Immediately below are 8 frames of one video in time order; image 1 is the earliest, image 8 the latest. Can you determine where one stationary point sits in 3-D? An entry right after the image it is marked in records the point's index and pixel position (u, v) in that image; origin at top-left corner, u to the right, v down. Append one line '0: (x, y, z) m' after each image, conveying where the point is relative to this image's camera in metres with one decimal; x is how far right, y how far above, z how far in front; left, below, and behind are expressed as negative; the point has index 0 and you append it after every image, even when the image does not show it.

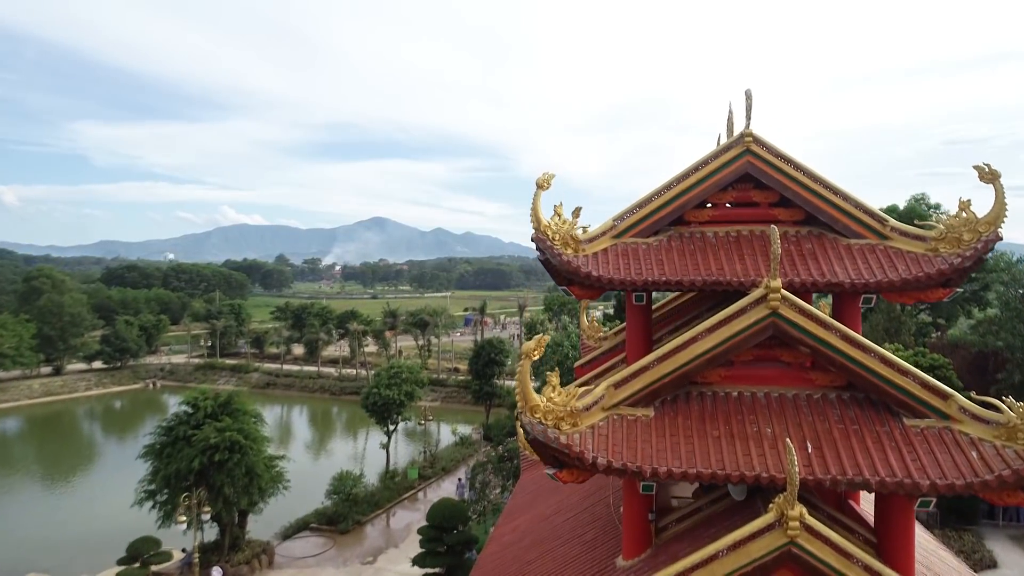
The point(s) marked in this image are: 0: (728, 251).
0: (+2.8, +0.5, +7.5) m
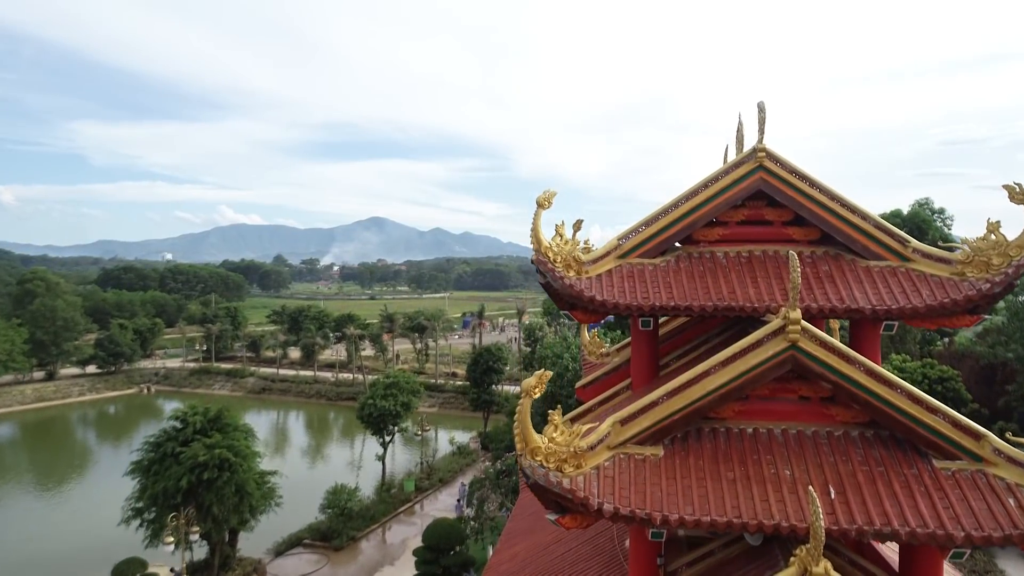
0: (+2.8, +0.2, +7.1) m
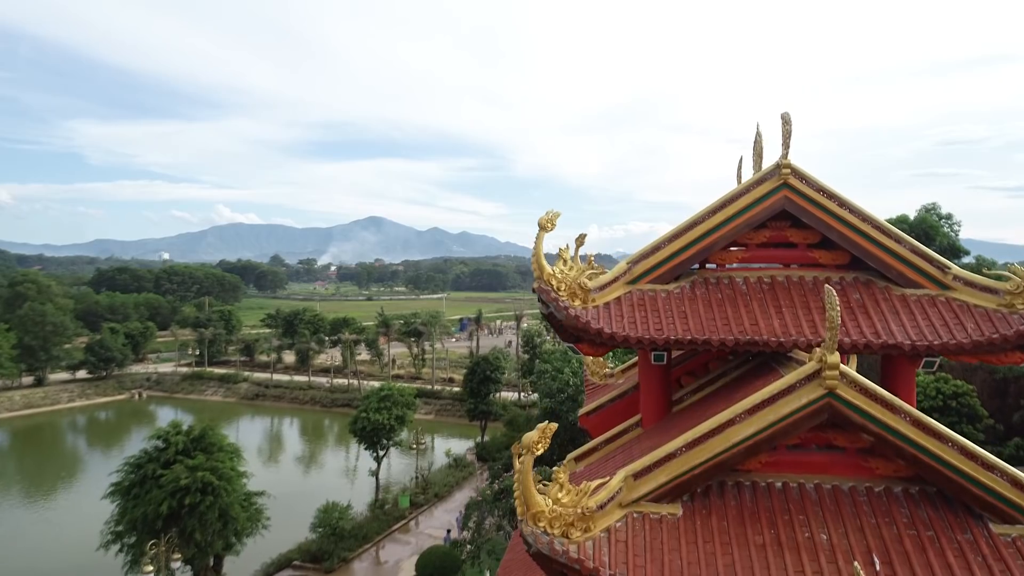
0: (+2.8, -0.2, +6.5) m
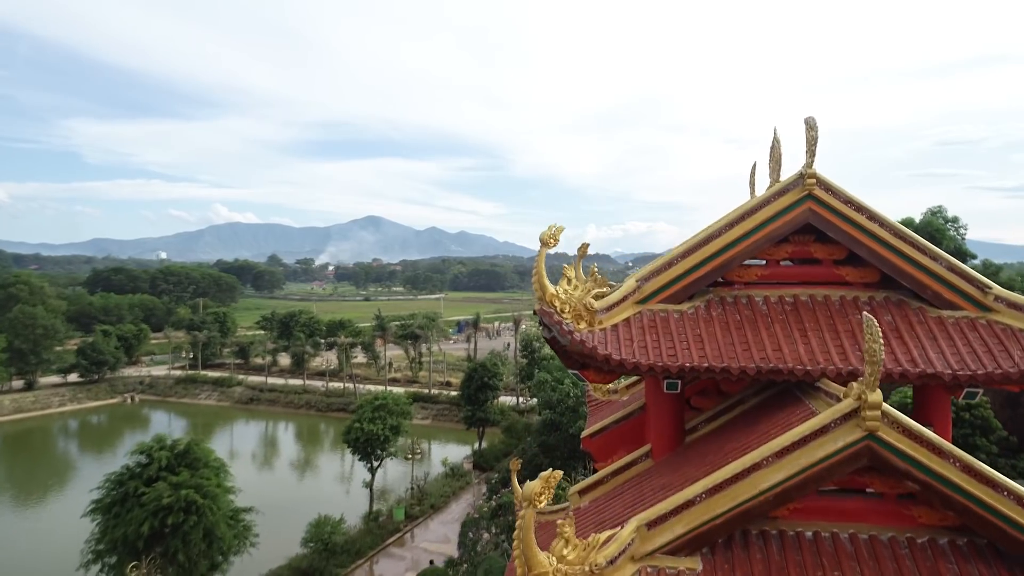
0: (+2.8, -0.4, +5.9) m
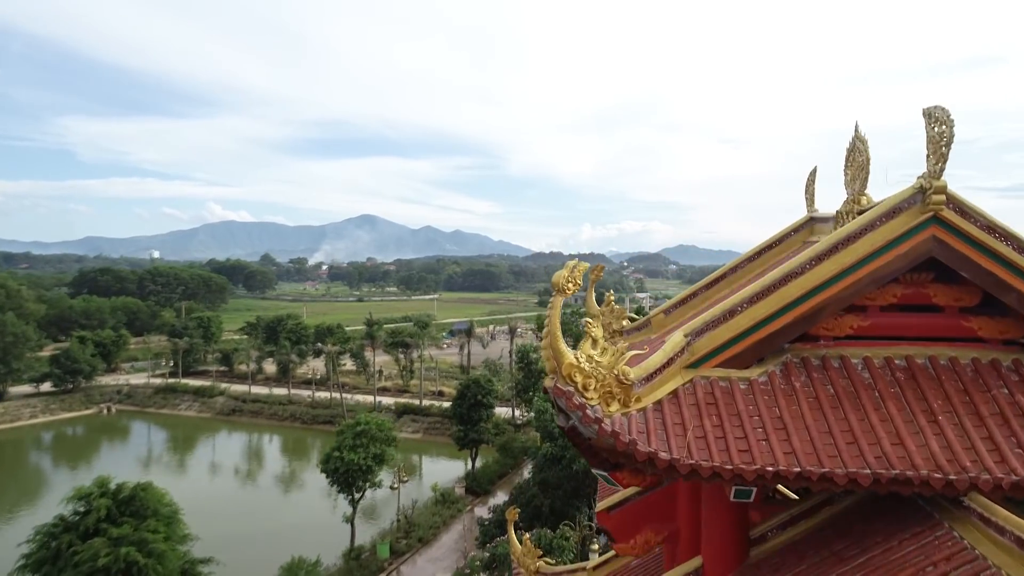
0: (+2.8, -0.8, +4.1) m
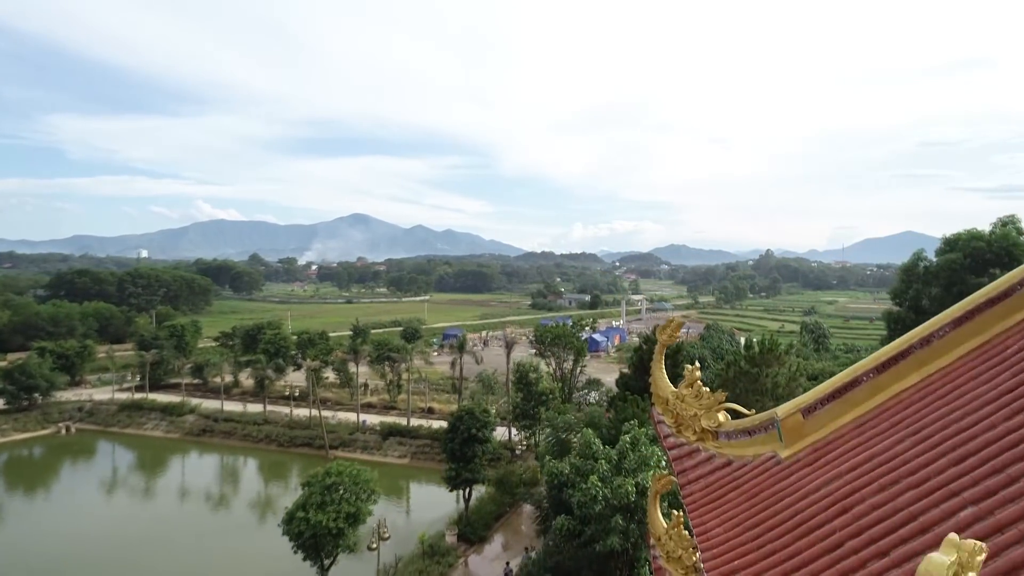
0: (+3.0, -1.4, +1.2) m
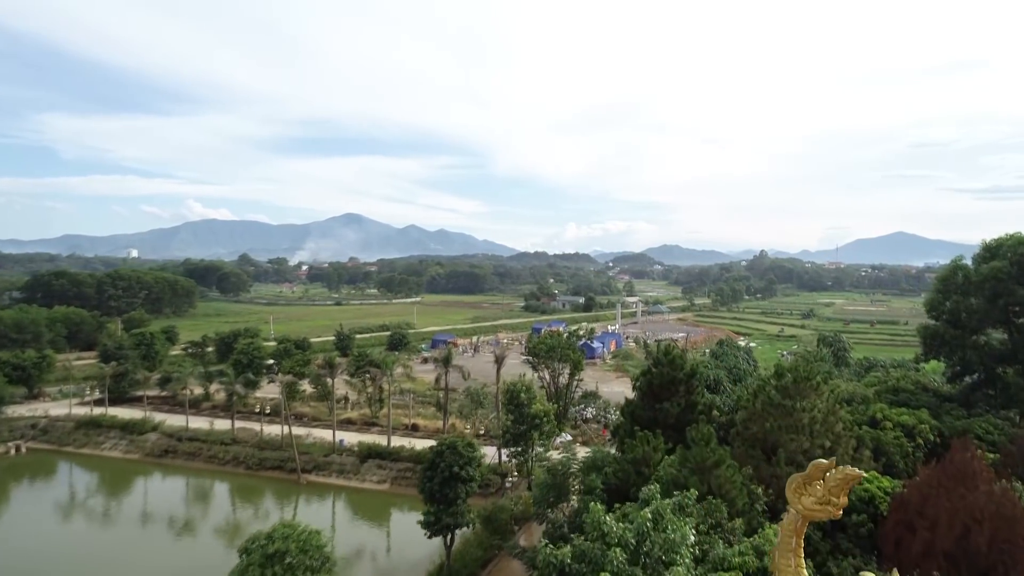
0: (+2.9, -1.8, -1.6) m
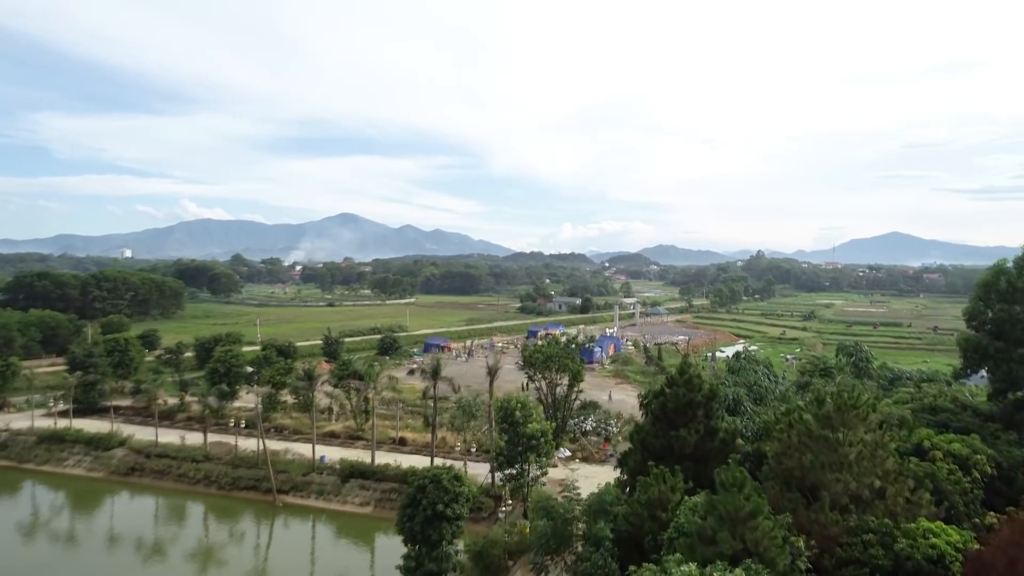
0: (+2.8, -2.0, -3.9) m
